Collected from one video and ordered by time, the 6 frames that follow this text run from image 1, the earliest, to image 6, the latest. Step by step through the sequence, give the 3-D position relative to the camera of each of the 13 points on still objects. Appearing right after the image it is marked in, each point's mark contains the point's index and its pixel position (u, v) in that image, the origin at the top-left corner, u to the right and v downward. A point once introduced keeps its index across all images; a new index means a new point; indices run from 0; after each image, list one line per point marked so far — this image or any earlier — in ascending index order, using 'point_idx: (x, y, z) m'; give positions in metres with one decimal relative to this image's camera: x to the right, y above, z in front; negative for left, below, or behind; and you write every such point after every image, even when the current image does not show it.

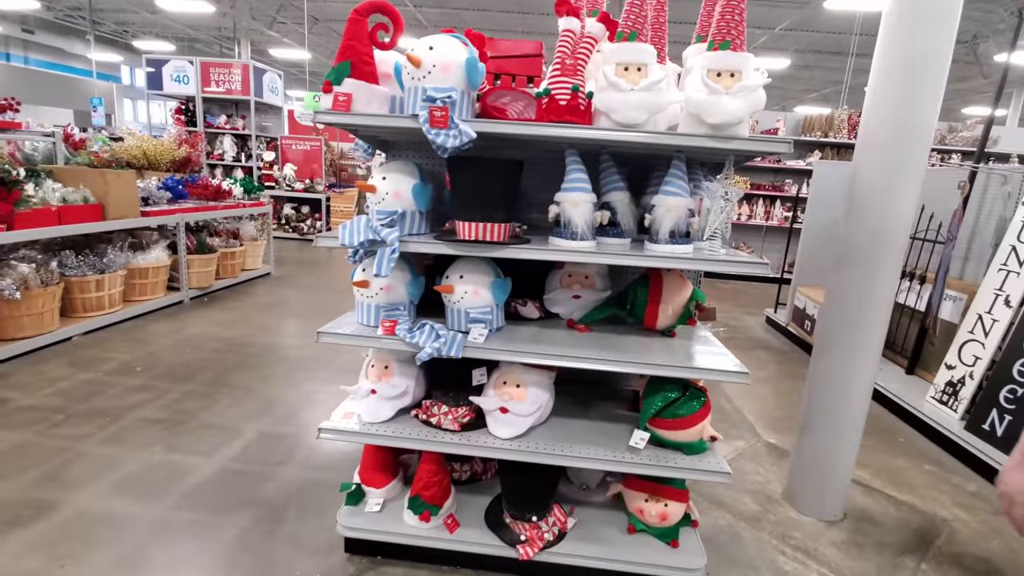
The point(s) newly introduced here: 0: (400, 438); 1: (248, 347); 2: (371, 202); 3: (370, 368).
0: (-0.4, -0.5, +1.7) m
1: (-2.0, -0.4, +3.7) m
2: (-0.5, +0.3, +1.6) m
3: (-0.5, -0.3, +1.8) m
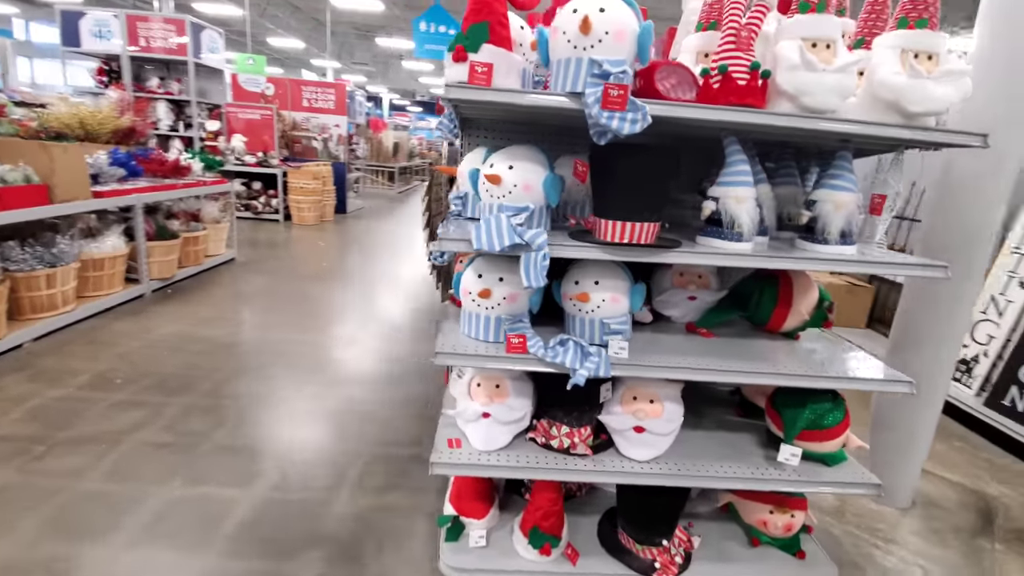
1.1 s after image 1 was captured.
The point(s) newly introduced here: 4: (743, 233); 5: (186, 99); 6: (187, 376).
0: (0.0, -0.5, +1.5) m
1: (-1.8, -0.4, +3.3) m
2: (-0.1, +0.3, +1.4) m
3: (-0.1, -0.3, +1.5) m
4: (+0.6, +0.1, +1.3) m
5: (-4.5, +2.6, +6.9) m
6: (-1.9, -0.5, +2.9) m
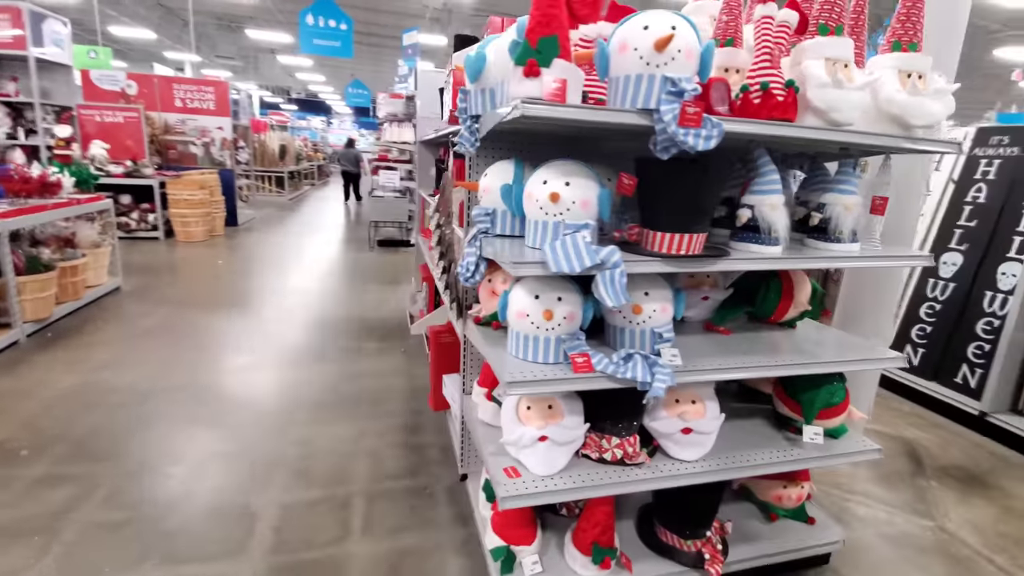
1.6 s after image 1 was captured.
0: (+0.2, -0.6, +1.4) m
1: (-2.0, -0.6, +2.8) m
2: (+0.1, +0.2, +1.3) m
3: (+0.1, -0.4, +1.5) m
4: (+0.8, +0.1, +1.4) m
5: (-5.6, +2.2, +5.8) m
6: (-1.9, -0.7, +2.4) m
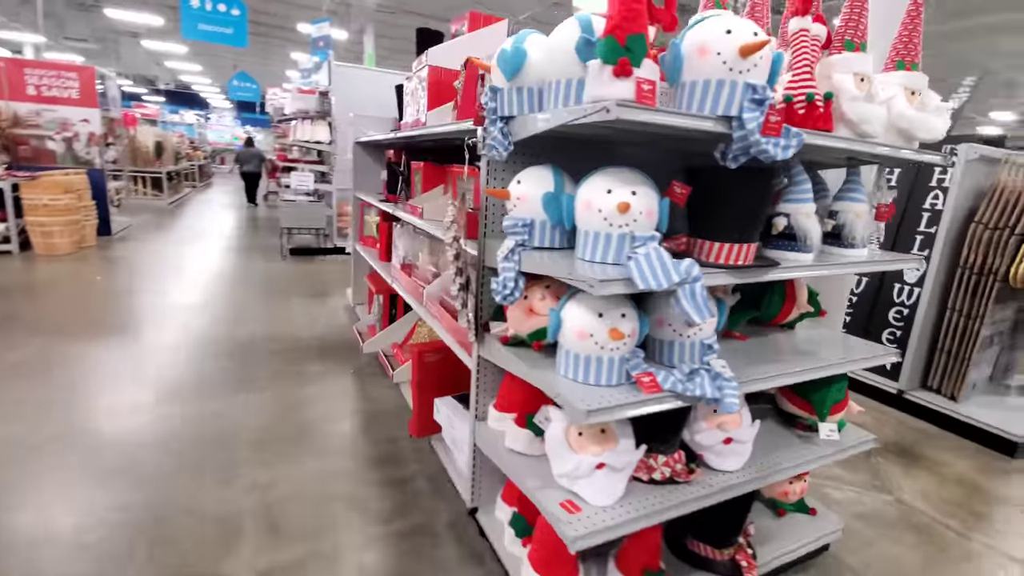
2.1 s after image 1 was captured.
0: (+0.4, -0.6, +1.4) m
1: (-2.0, -0.7, +2.3) m
2: (+0.2, +0.2, +1.2) m
3: (+0.2, -0.4, +1.4) m
4: (+0.9, +0.1, +1.5) m
5: (-6.3, +1.9, +4.4) m
6: (-1.9, -0.8, +1.9) m
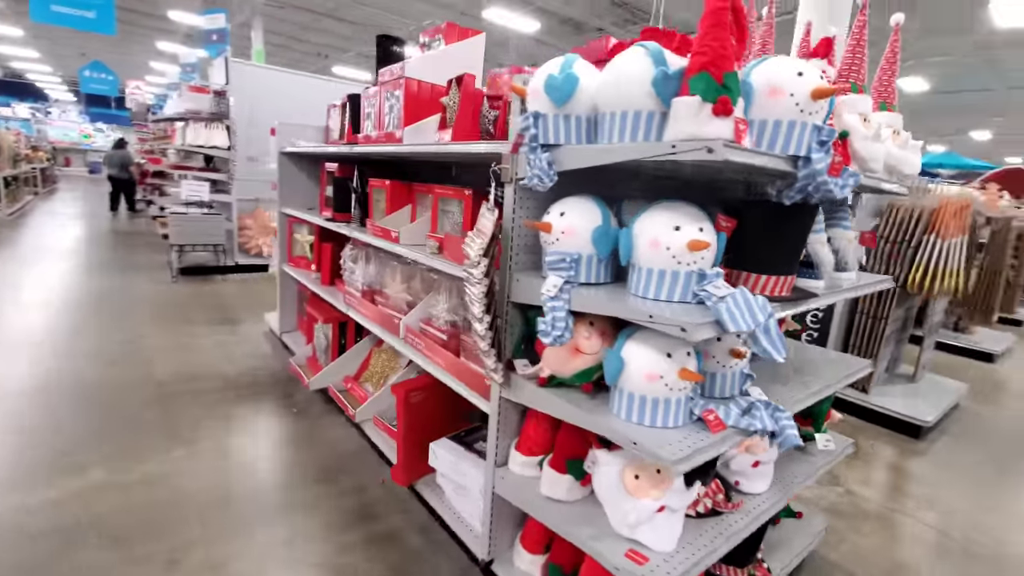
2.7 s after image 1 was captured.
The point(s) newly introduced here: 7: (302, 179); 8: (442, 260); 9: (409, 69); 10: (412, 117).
0: (+0.5, -0.7, +1.4) m
1: (-2.0, -0.9, +1.8) m
2: (+0.4, +0.1, +1.2) m
3: (+0.3, -0.5, +1.3) m
4: (+1.0, +0.1, +1.6) m
5: (-6.7, +1.5, +3.0) m
6: (-1.8, -1.0, +1.4) m
7: (-1.5, +0.8, +3.6) m
8: (-0.3, +0.1, +1.9) m
9: (-0.4, +0.9, +2.1) m
10: (-0.4, +0.7, +2.1) m
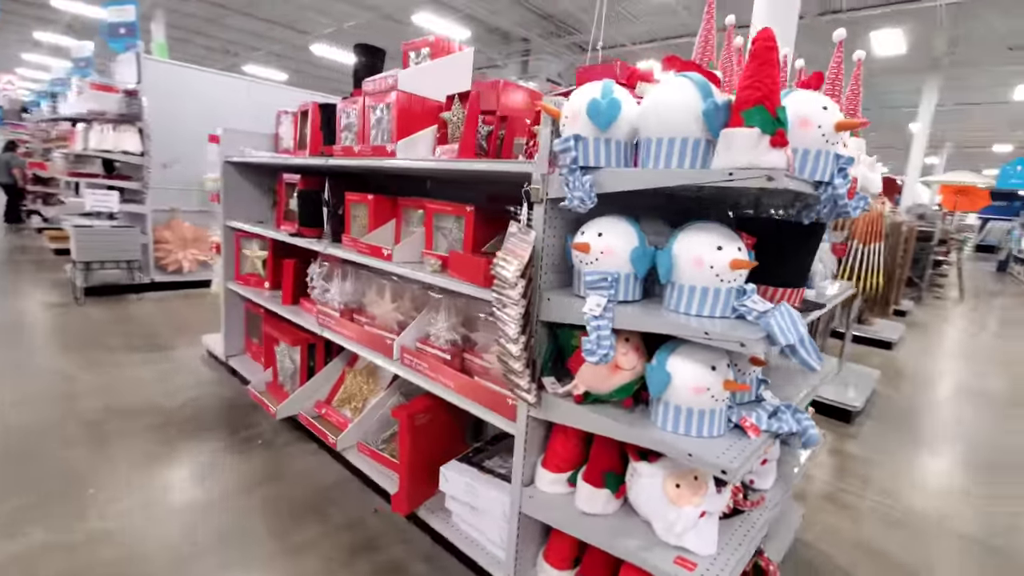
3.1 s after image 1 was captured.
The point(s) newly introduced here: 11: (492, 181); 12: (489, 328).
0: (+0.7, -0.7, +1.4) m
1: (-1.9, -1.0, +1.4) m
2: (+0.5, 0.0, +1.3) m
3: (+0.5, -0.6, +1.4) m
4: (+1.0, 0.0, +1.7) m
5: (-6.9, +1.2, +1.9) m
6: (-1.6, -1.1, +1.1) m
7: (-1.8, +0.7, +3.4) m
8: (-0.2, 0.0, +1.9) m
9: (-0.5, +0.8, +2.0) m
10: (-0.4, +0.6, +2.0) m
11: (-0.1, +0.5, +2.4) m
12: (-0.1, -0.2, +1.9) m
